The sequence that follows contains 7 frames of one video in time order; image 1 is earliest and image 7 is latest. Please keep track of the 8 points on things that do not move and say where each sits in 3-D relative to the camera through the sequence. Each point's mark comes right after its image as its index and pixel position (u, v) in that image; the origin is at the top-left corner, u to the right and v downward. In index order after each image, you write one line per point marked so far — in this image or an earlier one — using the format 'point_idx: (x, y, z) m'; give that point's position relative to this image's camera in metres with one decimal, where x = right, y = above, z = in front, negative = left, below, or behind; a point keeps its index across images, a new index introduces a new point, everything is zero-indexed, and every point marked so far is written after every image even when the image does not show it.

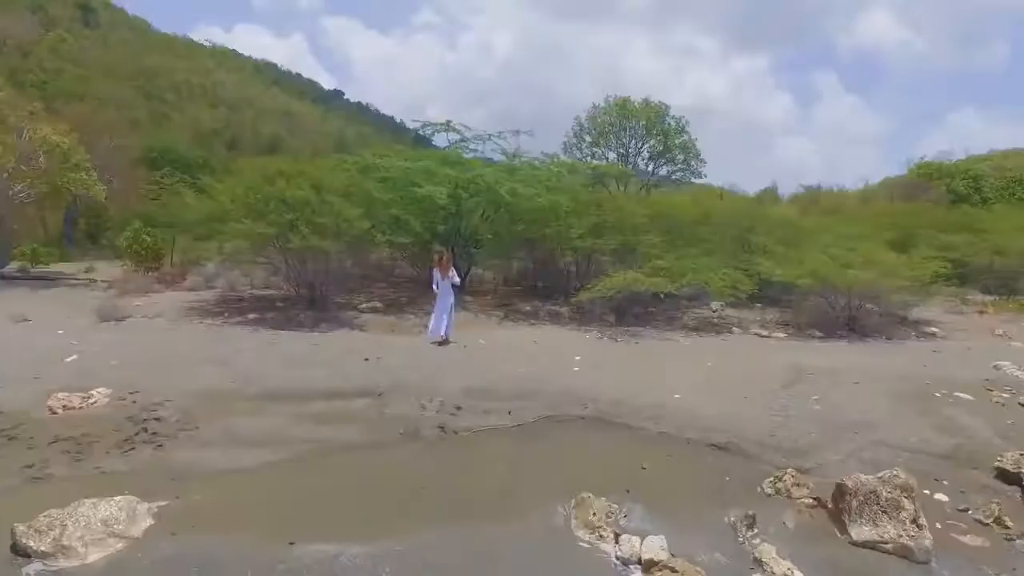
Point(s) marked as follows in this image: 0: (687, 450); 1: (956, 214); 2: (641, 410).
0: (+1.4, -1.3, +5.4) m
1: (+12.7, +2.2, +18.5) m
2: (+1.2, -1.2, +6.2) m
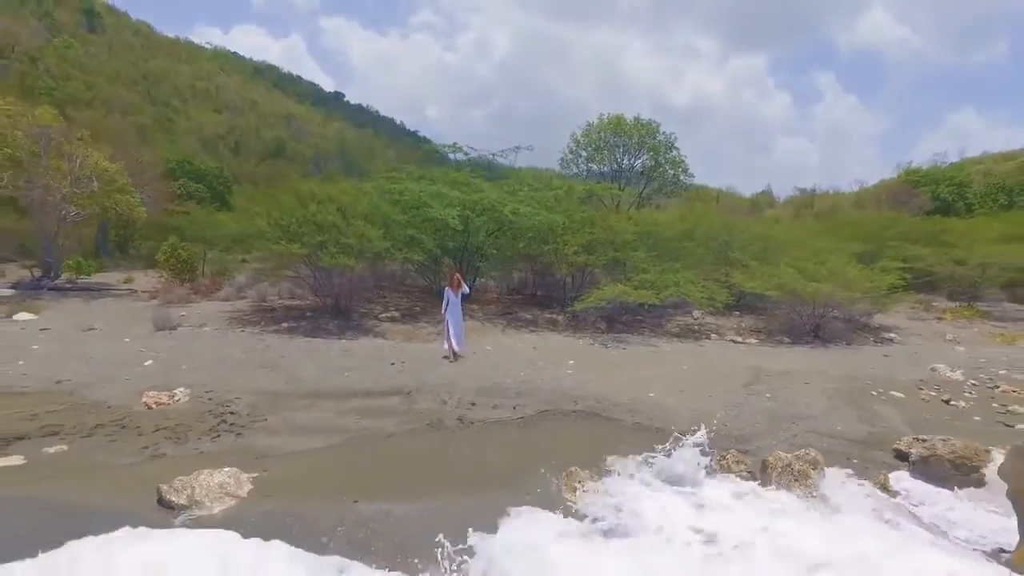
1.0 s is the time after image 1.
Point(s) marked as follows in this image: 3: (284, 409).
0: (+1.5, -1.5, +6.8) m
1: (+12.7, +2.0, +20.0) m
2: (+1.3, -1.4, +7.6) m
3: (-2.5, -1.3, +7.1) m
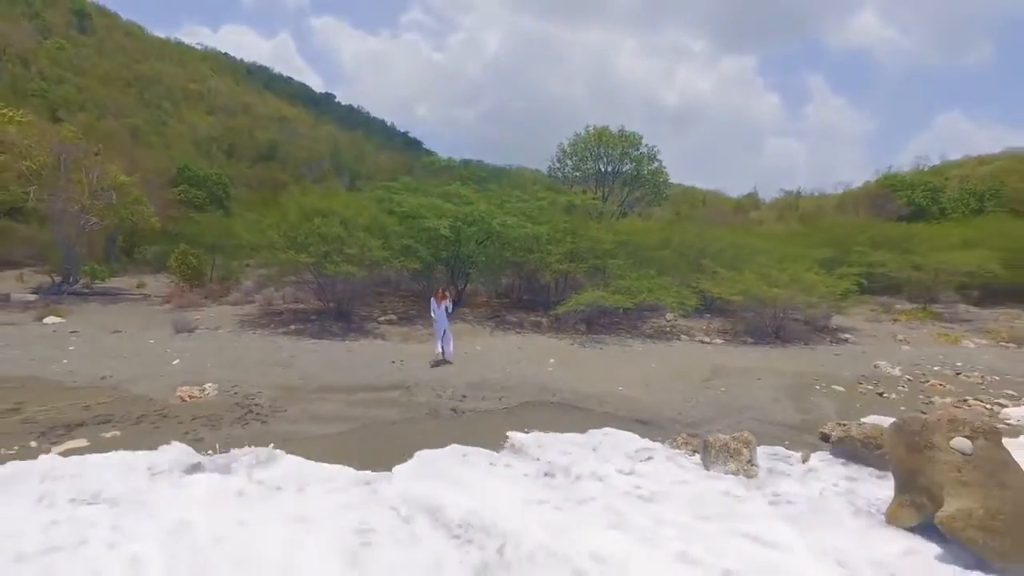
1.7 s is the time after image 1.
0: (+1.3, -1.7, +7.9) m
1: (+12.4, +1.9, +21.3) m
2: (+1.1, -1.5, +8.7) m
3: (-2.7, -1.4, +8.2) m
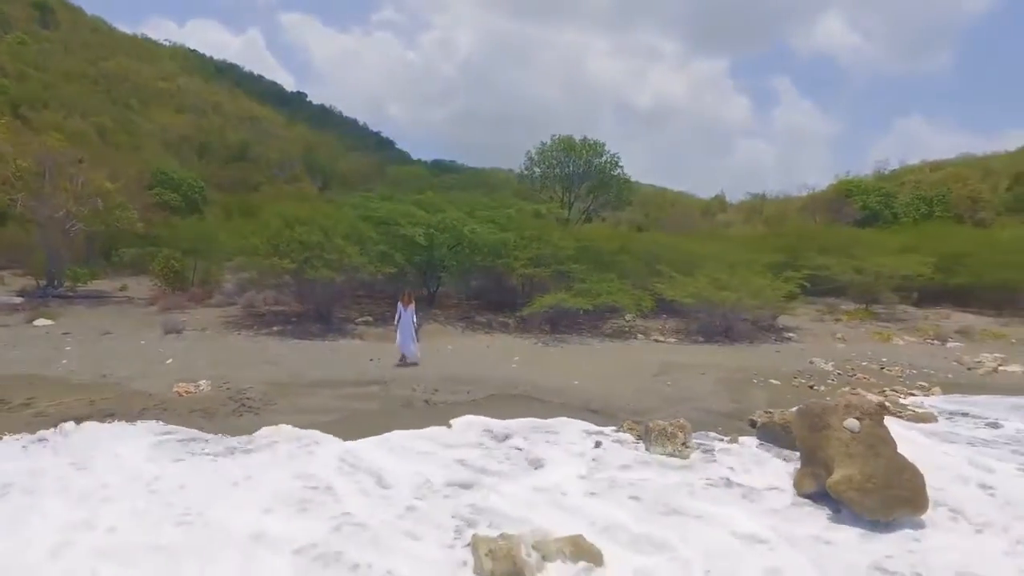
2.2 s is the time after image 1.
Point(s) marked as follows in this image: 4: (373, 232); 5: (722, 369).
0: (+0.9, -1.7, +8.9) m
1: (+11.3, +1.9, +22.7) m
2: (+0.6, -1.5, +9.7) m
3: (-3.1, -1.5, +9.1) m
4: (-3.2, +1.3, +14.6) m
5: (+3.8, -1.4, +11.6) m
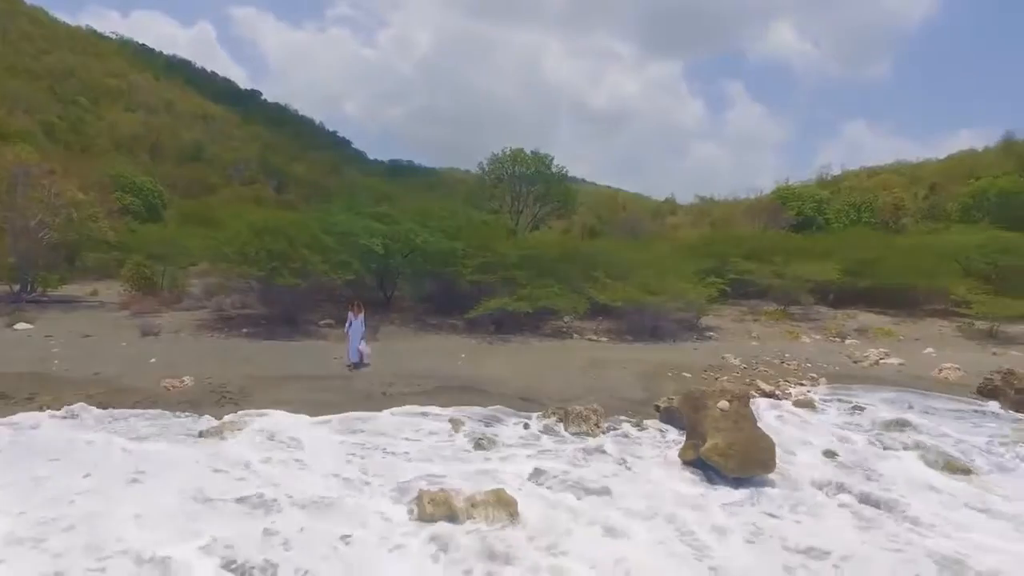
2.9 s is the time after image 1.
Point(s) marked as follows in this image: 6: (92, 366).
0: (0.0, -1.8, +10.5) m
1: (+9.5, +1.7, +25.0) m
2: (-0.3, -1.6, +11.3) m
3: (-4.0, -1.6, +10.4) m
4: (-4.4, +1.2, +16.0) m
5: (+2.7, -1.5, +13.4) m
6: (-7.1, -1.3, +11.0) m
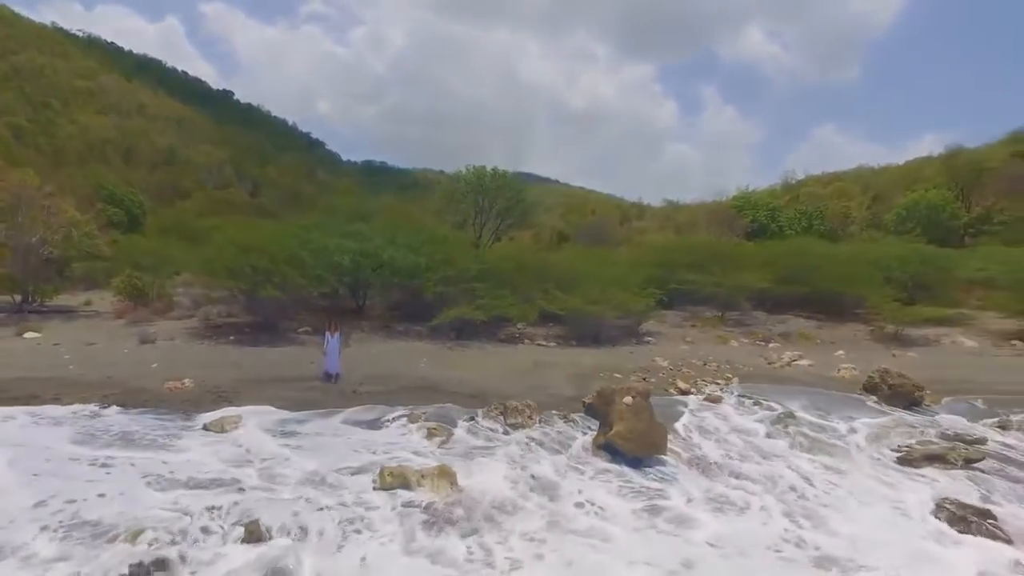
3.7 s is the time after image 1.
0: (-1.0, -2.1, +12.6) m
1: (+8.0, +1.4, +27.4) m
2: (-1.3, -2.0, +13.3) m
3: (-4.9, -1.9, +12.3) m
4: (-5.5, +0.9, +17.8) m
5: (+1.6, -1.9, +15.5) m
6: (-8.0, -1.6, +12.7) m
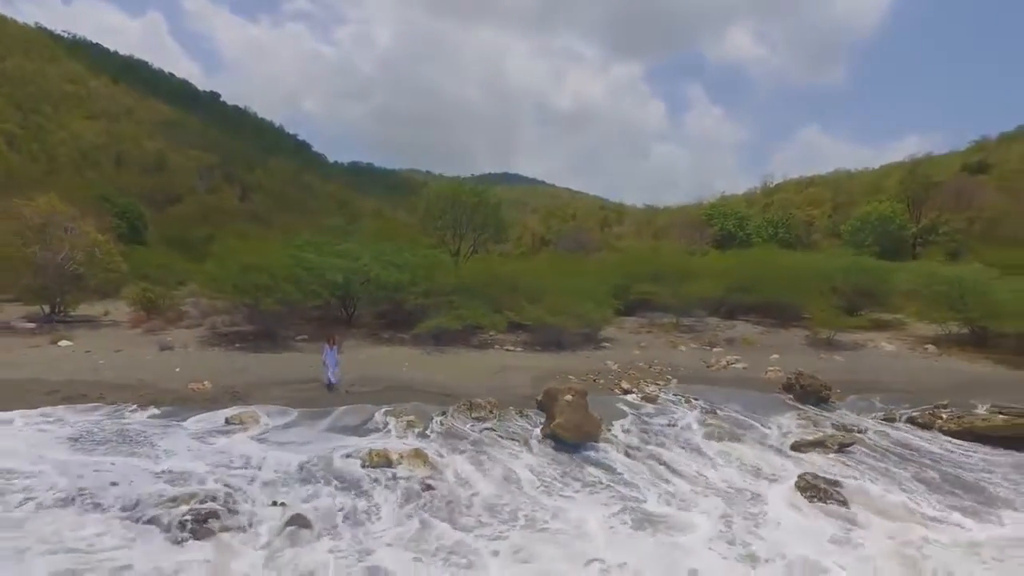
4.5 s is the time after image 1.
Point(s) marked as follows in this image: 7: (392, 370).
0: (-1.8, -2.5, +15.1) m
1: (+7.0, +1.0, +30.1) m
2: (-2.1, -2.3, +15.8) m
3: (-5.7, -2.3, +14.7) m
4: (-6.4, +0.5, +20.2) m
5: (+0.8, -2.3, +18.1) m
6: (-8.8, -2.0, +15.1) m
7: (-3.1, -2.1, +16.8) m
